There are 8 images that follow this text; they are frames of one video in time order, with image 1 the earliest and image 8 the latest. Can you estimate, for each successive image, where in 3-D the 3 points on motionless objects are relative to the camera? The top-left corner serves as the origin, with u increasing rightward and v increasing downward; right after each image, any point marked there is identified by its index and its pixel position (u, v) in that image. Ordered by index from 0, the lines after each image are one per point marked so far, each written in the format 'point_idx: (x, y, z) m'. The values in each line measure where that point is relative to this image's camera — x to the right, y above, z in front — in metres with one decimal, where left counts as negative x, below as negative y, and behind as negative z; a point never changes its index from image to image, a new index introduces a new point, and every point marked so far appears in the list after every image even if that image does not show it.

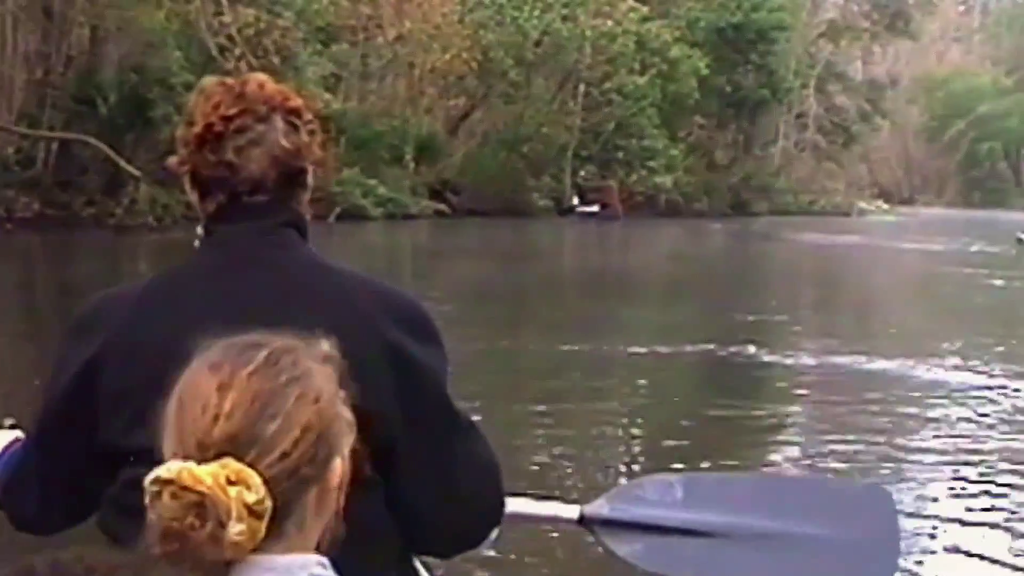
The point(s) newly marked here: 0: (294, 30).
0: (-1.2, +1.4, +13.5) m
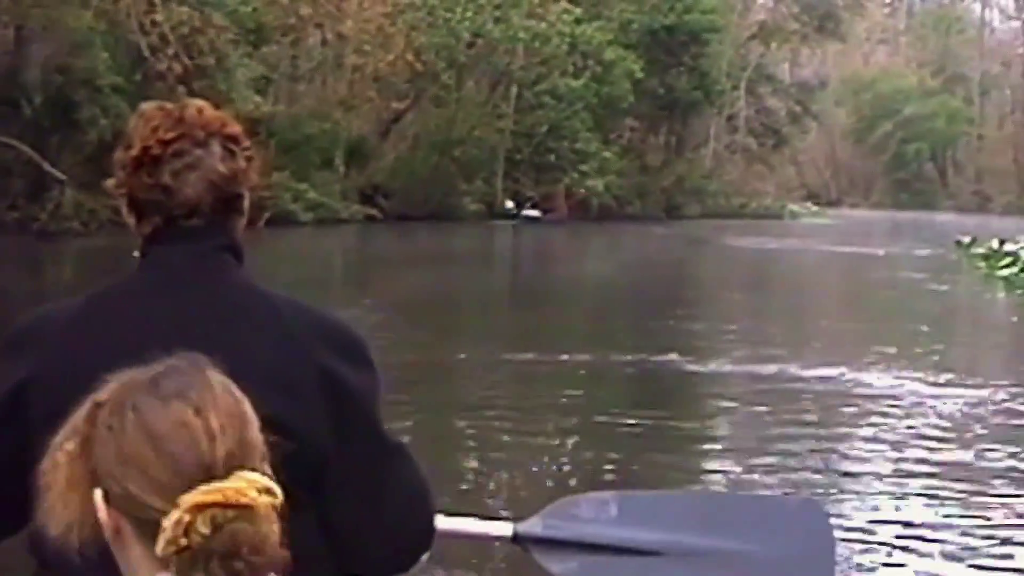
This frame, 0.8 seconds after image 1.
0: (-1.5, +1.4, +13.3) m
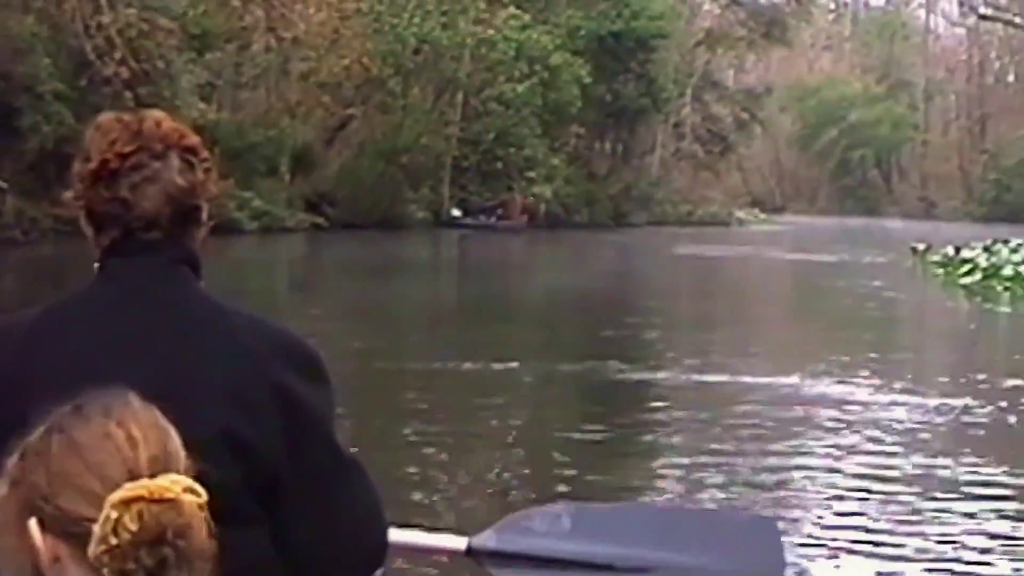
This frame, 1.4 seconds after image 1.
0: (-1.8, +1.3, +13.0) m
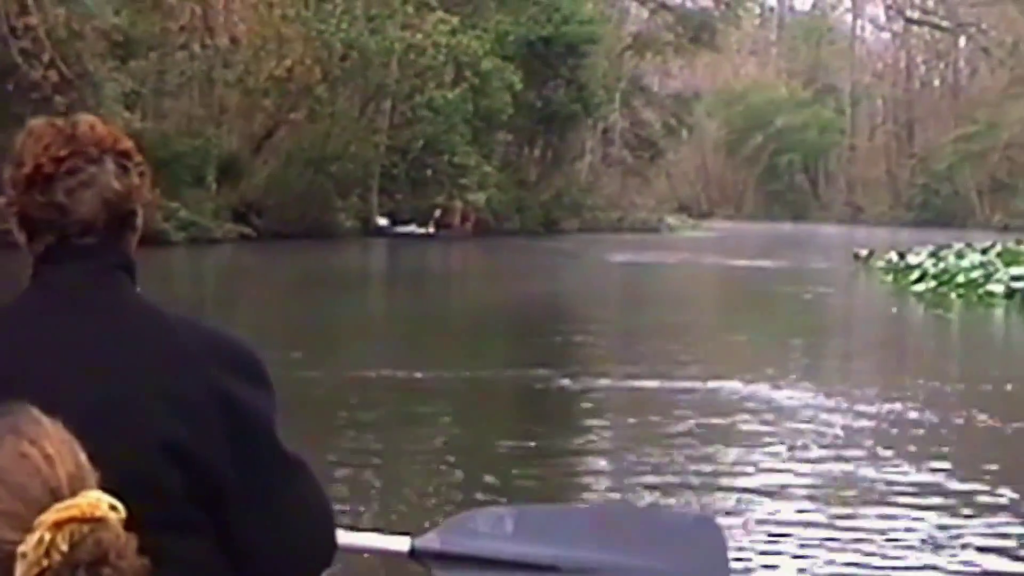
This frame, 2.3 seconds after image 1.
0: (-2.1, +1.2, +12.7) m
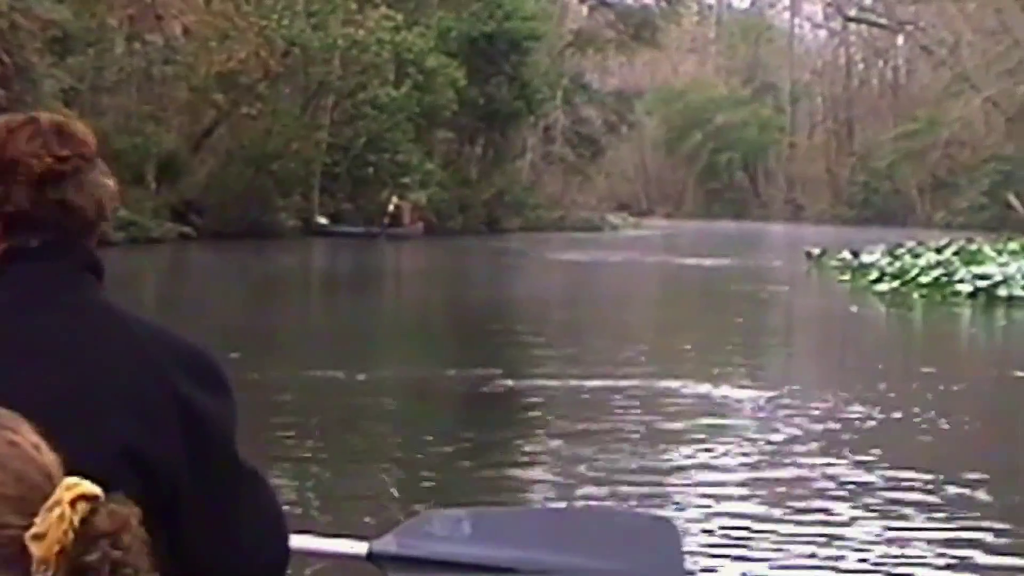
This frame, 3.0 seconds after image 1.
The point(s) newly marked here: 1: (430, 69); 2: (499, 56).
0: (-2.4, +1.2, +12.4) m
1: (-0.6, +1.5, +17.1) m
2: (-0.1, +1.8, +19.7) m
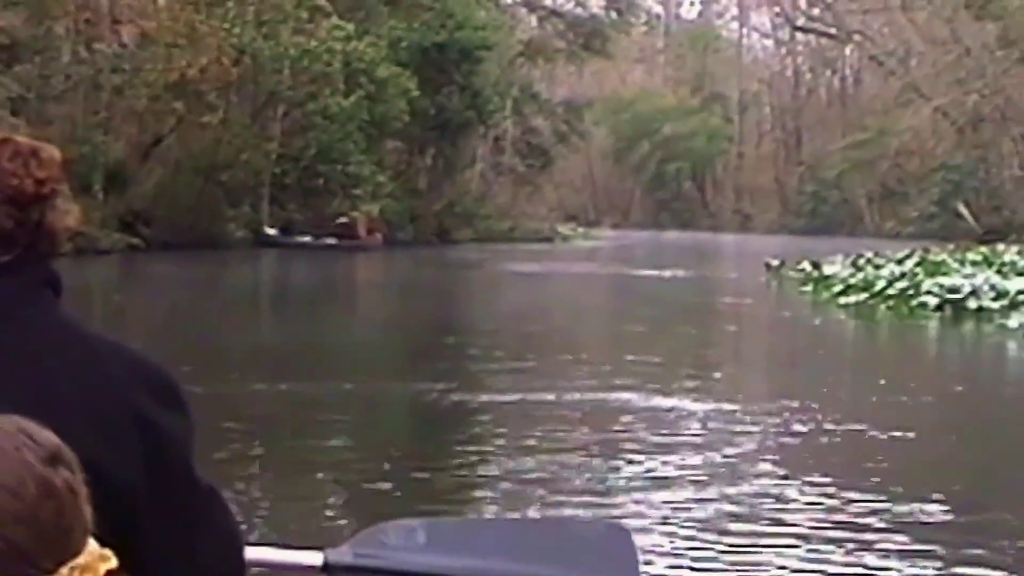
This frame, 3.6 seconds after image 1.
0: (-2.6, +1.2, +12.2) m
1: (-0.9, +1.4, +17.0) m
2: (-0.5, +1.7, +19.6) m
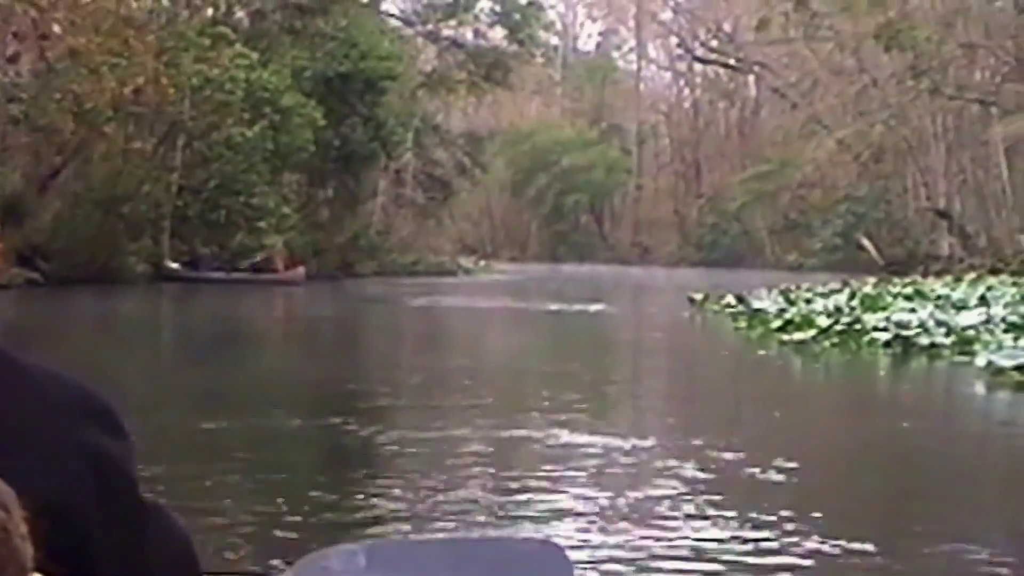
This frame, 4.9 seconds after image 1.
0: (-3.0, +1.0, +11.7) m
1: (-1.5, +1.2, +16.5) m
2: (-1.2, +1.5, +19.2) m
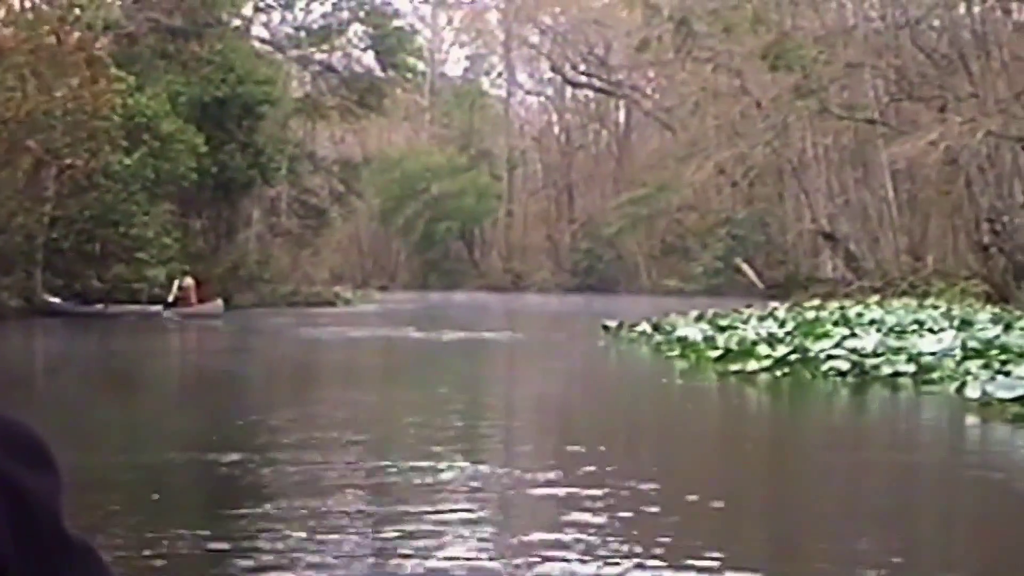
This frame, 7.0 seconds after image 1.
0: (-3.4, +0.8, +11.0) m
1: (-2.2, +1.0, +15.9) m
2: (-2.1, +1.2, +18.6) m
